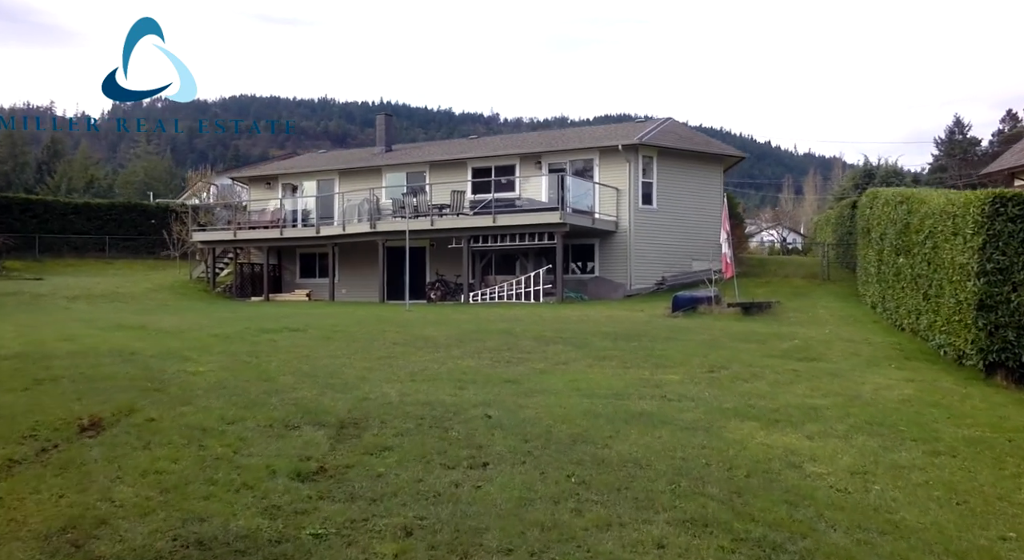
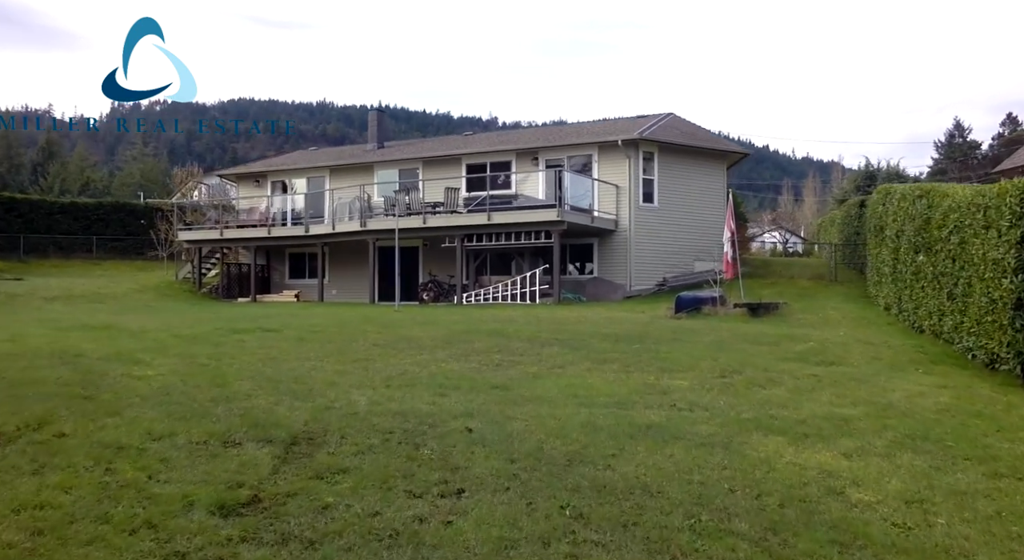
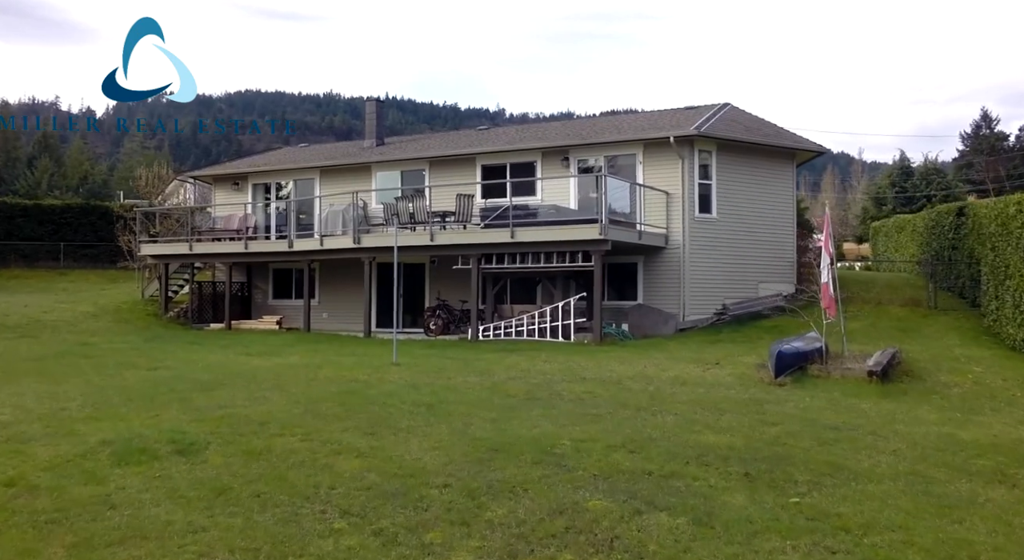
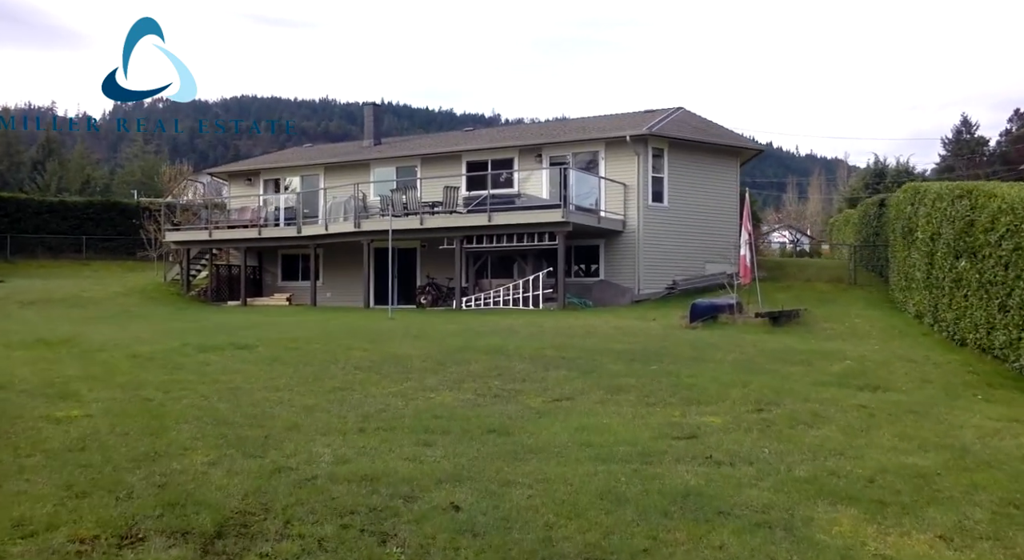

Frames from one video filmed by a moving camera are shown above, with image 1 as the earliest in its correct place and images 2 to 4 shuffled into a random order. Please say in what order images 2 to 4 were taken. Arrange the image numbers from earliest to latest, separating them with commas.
2, 4, 3
